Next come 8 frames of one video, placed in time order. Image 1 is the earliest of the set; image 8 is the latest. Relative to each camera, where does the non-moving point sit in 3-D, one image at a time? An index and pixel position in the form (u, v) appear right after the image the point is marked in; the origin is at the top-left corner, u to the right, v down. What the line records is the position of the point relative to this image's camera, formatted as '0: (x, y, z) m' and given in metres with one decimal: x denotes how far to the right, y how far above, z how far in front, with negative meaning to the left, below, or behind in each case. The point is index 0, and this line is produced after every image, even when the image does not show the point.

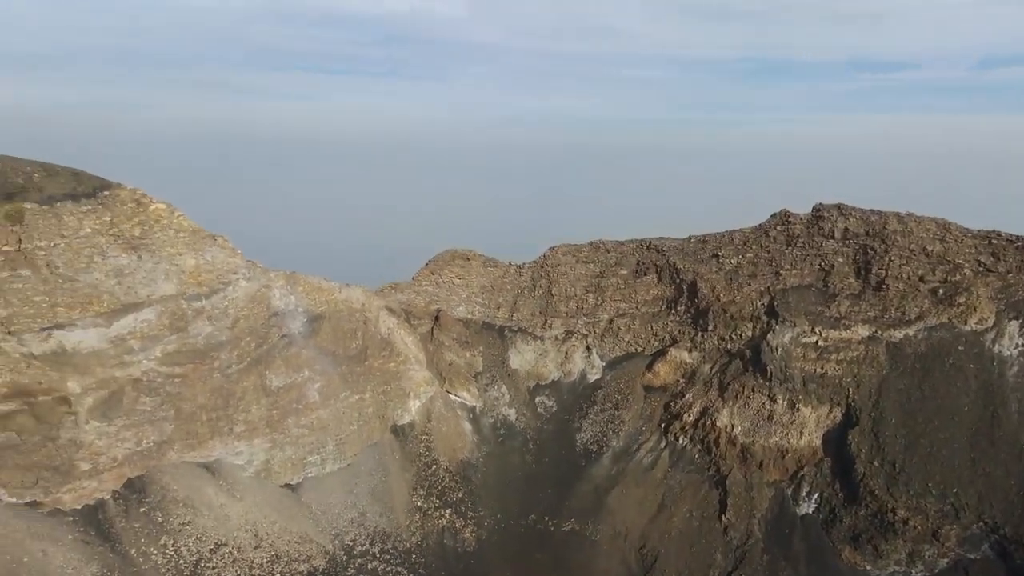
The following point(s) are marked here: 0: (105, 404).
0: (-11.6, -3.3, +17.5) m
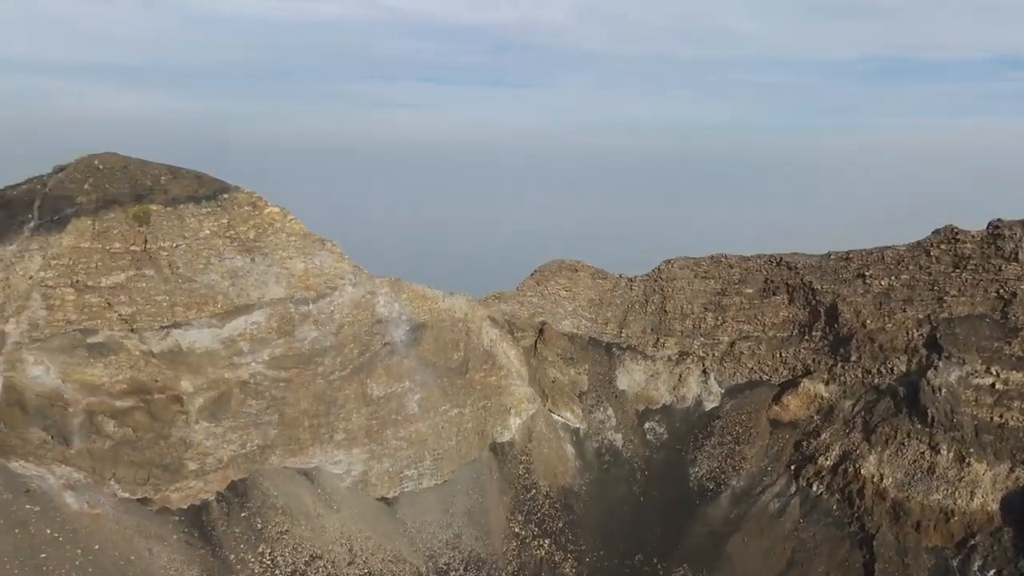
0: (-8.5, -3.3, +17.7) m
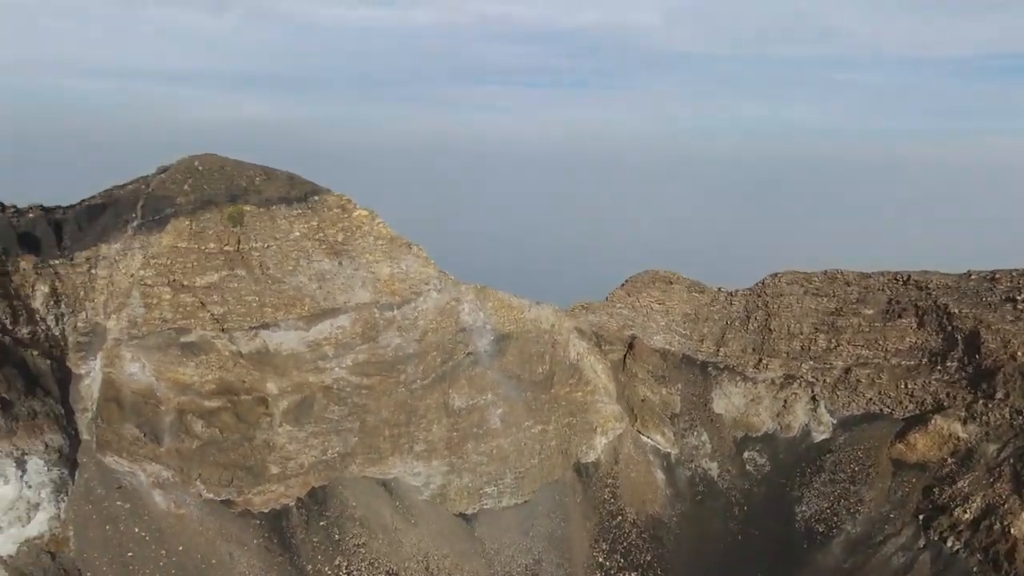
0: (-6.1, -3.4, +17.5) m
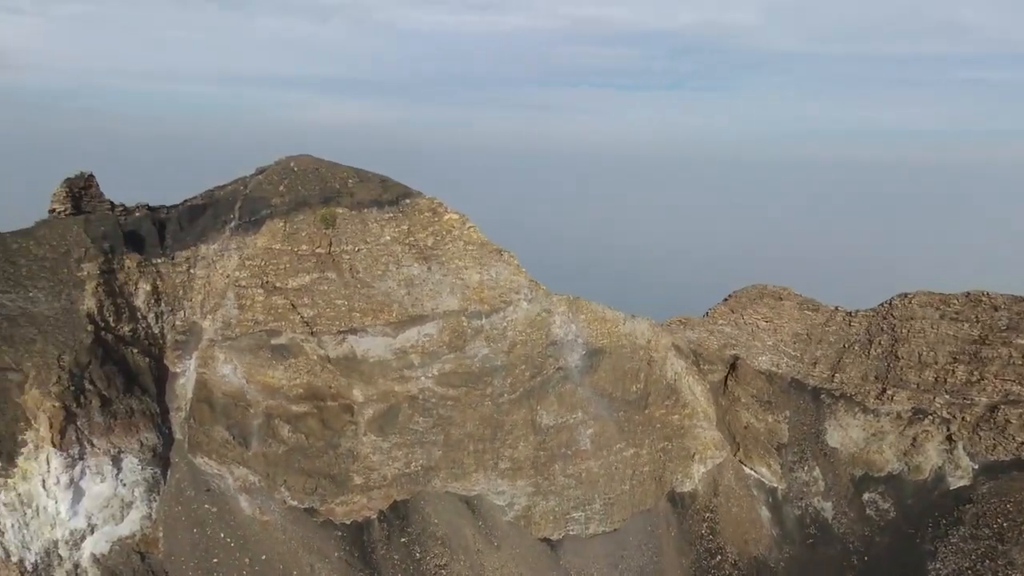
0: (-3.6, -3.6, +17.0) m
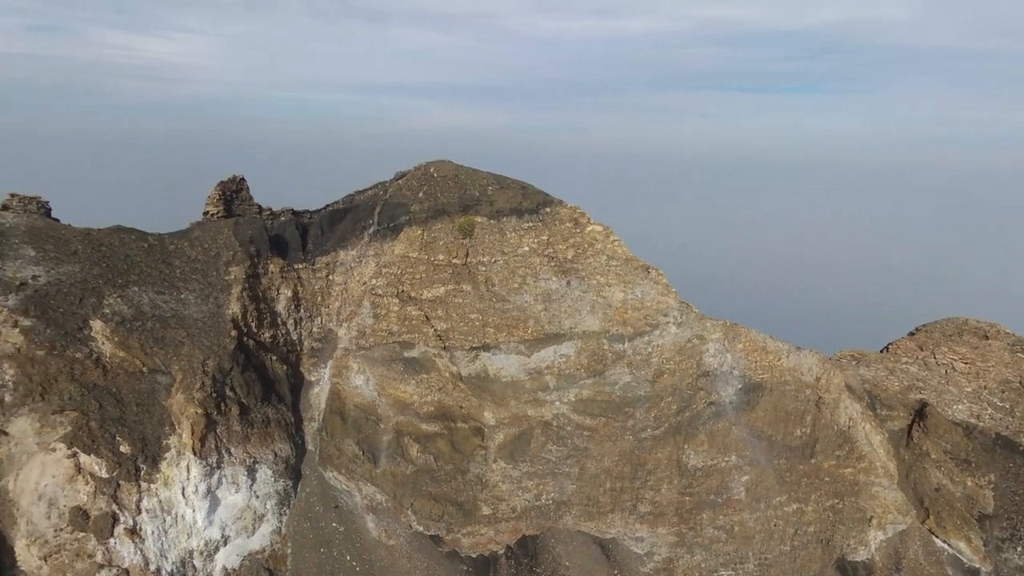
0: (+0.1, -4.0, +15.7) m
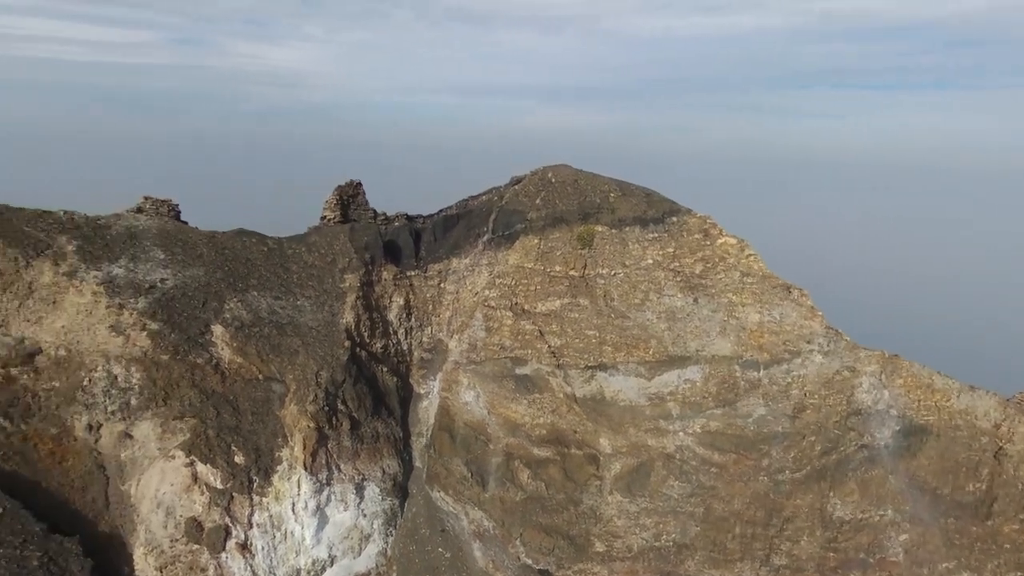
0: (+2.8, -4.4, +14.4) m
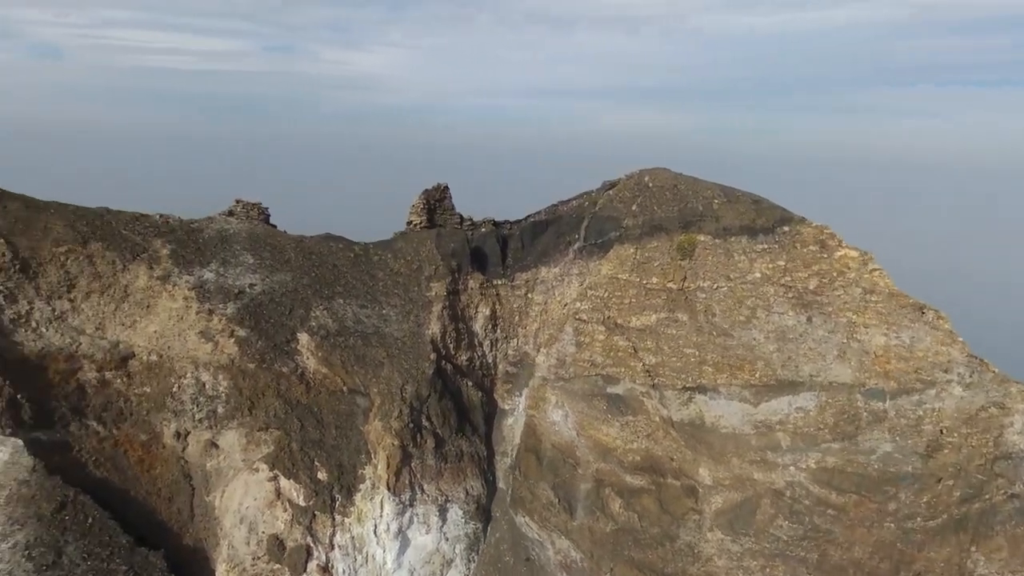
0: (+4.7, -4.7, +13.0) m
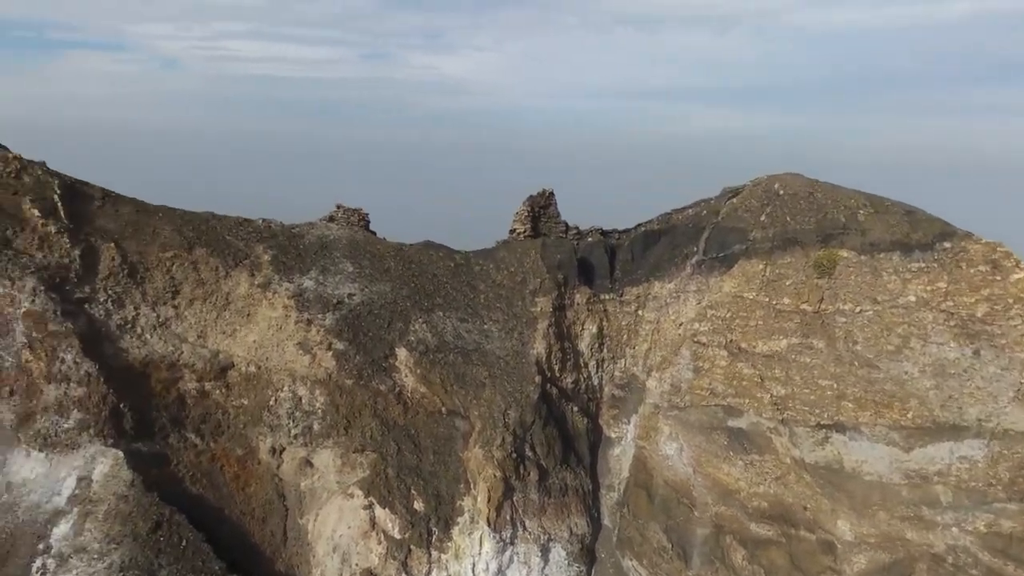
0: (+6.7, -5.2, +11.1) m
